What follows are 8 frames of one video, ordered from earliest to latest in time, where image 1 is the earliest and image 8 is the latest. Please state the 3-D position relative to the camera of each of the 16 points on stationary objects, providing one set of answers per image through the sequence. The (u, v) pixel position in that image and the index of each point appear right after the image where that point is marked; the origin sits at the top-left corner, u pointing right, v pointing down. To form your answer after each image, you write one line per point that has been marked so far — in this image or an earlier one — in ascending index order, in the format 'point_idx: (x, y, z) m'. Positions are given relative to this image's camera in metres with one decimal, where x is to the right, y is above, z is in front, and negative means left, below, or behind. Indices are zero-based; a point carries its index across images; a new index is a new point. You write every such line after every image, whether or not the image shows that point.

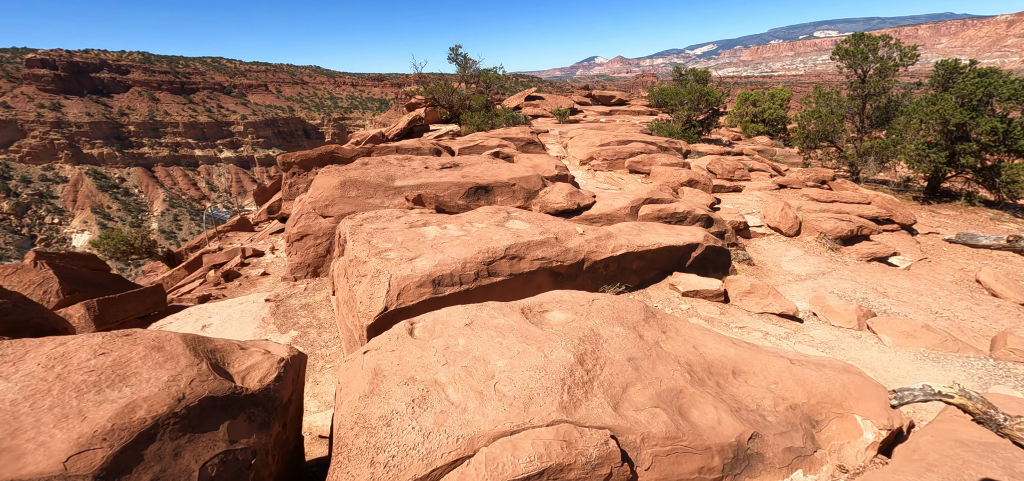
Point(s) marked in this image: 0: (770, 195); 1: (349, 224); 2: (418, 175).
0: (+8.8, +1.5, +16.2) m
1: (-3.2, +0.3, +9.5) m
2: (-2.4, +1.7, +12.3) m
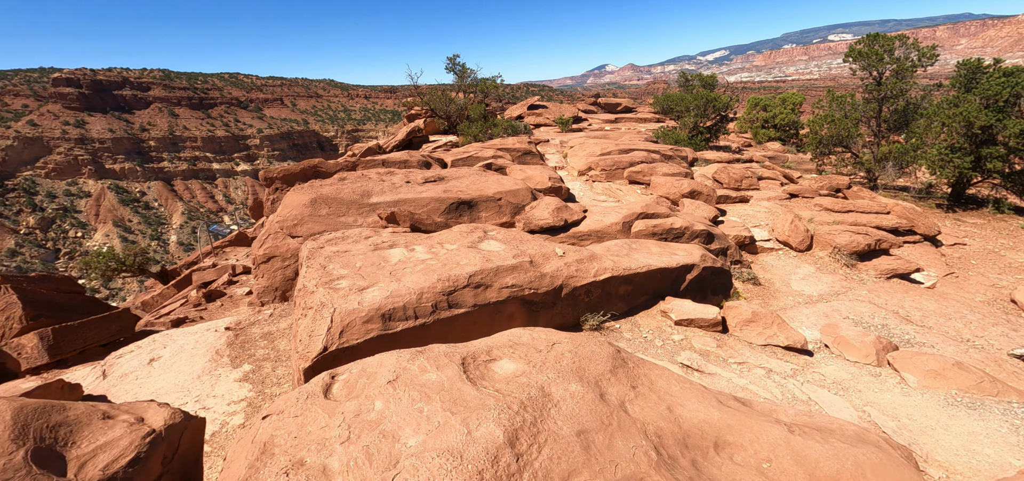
0: (+8.5, +1.1, +15.1) m
1: (-3.7, -0.1, +8.7) m
2: (-2.8, +1.2, +11.5) m
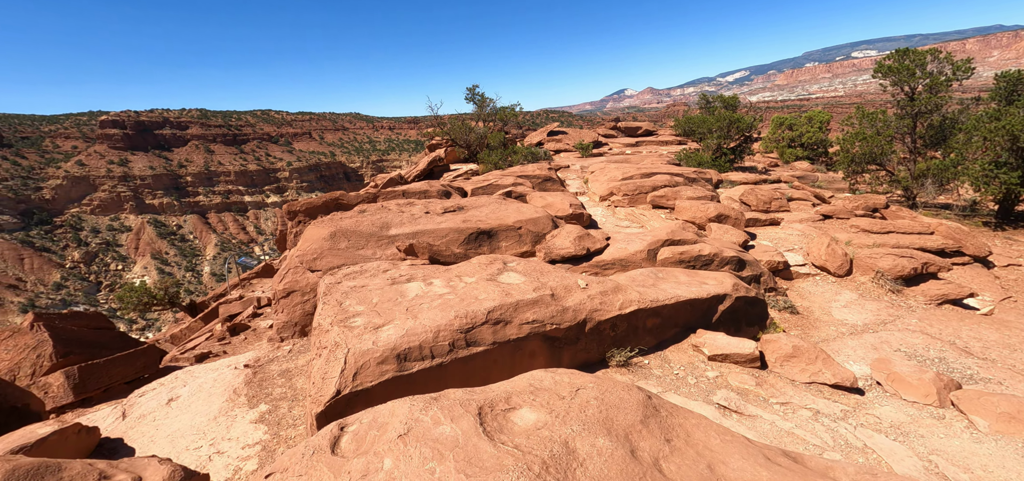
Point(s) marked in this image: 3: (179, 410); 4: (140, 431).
0: (+9.2, +0.4, +14.5) m
1: (-3.3, -0.7, +8.6) m
2: (-2.3, +0.5, +11.4) m
3: (-5.6, -2.8, +7.9) m
4: (-5.9, -3.0, +7.6) m
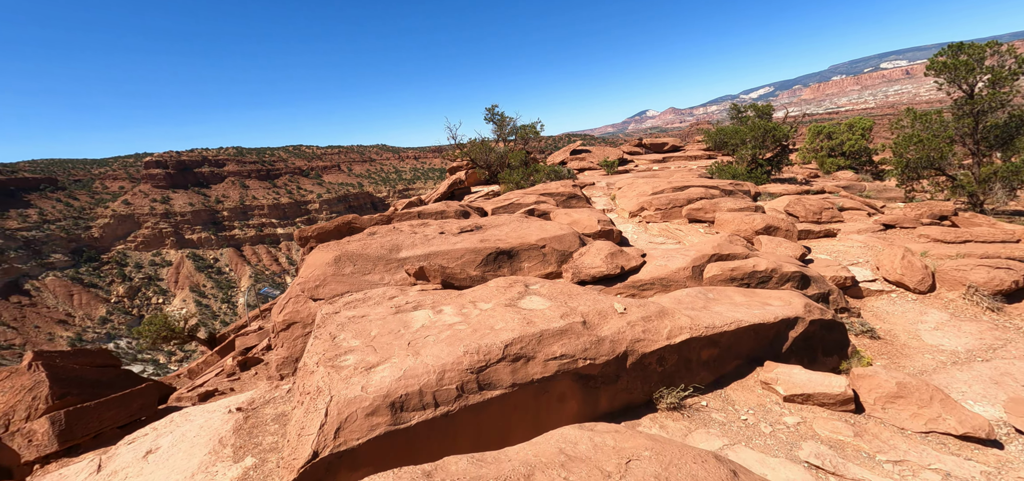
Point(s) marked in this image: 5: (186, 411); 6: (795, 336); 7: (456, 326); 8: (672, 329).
0: (+9.8, +0.1, +12.8) m
1: (-2.9, -1.1, +7.5) m
2: (-1.8, 0.0, +10.4) m
3: (-5.2, -3.3, +6.9) m
4: (-5.6, -3.4, +6.6) m
5: (-6.7, -3.5, +9.7) m
6: (+3.8, -1.3, +6.4) m
7: (-0.7, -1.1, +6.1) m
8: (+2.0, -1.1, +5.9) m
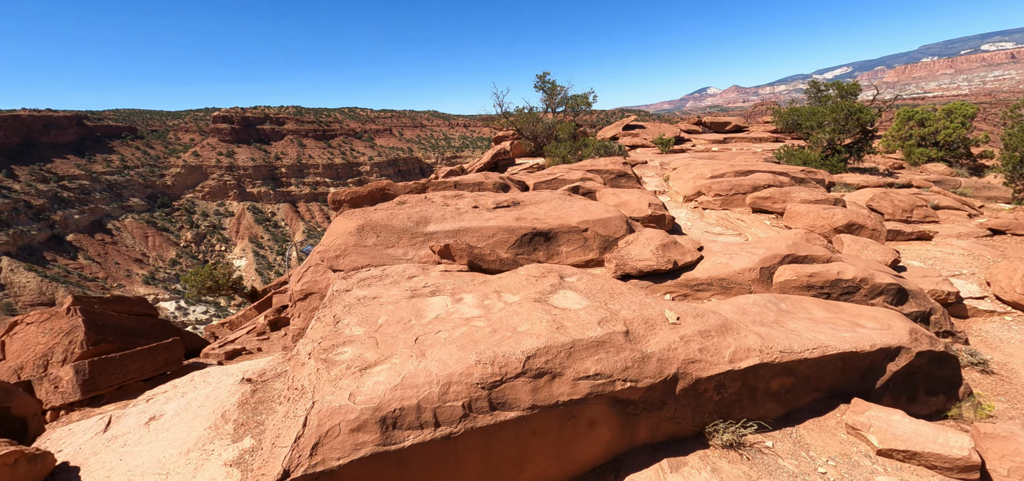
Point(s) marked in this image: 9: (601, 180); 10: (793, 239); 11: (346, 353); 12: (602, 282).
0: (+10.7, -0.1, +10.9) m
1: (-2.5, -0.7, +6.8) m
2: (-1.0, +0.5, +9.5) m
3: (-4.9, -2.7, +6.6) m
4: (-5.3, -2.9, +6.2) m
5: (-6.2, -2.6, +9.5) m
6: (+4.1, -1.4, +5.1) m
7: (-0.4, -0.9, +5.2) m
8: (+2.3, -1.1, +4.7) m
9: (+2.9, +2.0, +15.4) m
10: (+4.8, 0.0, +8.1) m
11: (-1.6, -1.1, +4.6) m
12: (+1.2, -0.5, +6.1) m
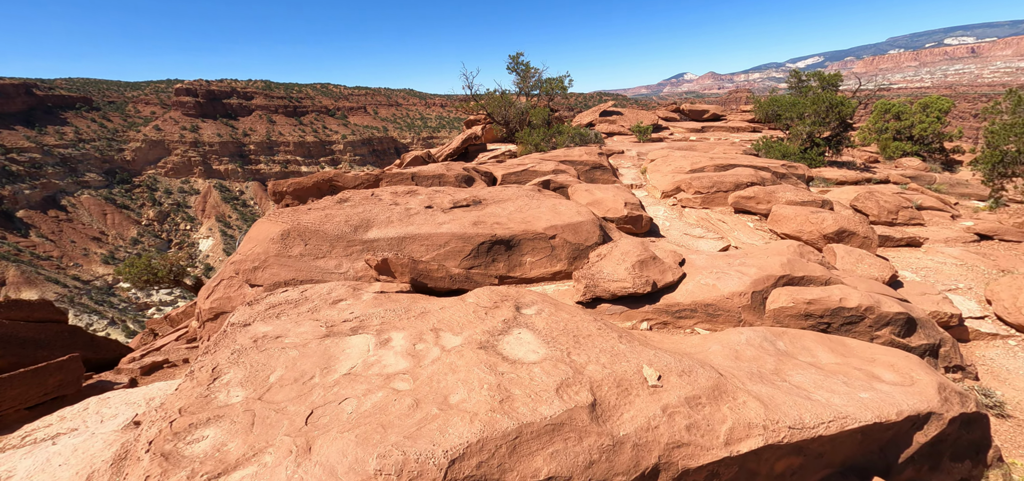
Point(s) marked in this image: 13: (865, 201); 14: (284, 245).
0: (+9.9, -0.3, +10.2) m
1: (-3.1, -0.9, +5.5) m
2: (-1.8, +0.4, +8.2) m
3: (-5.6, -2.9, +5.1) m
4: (-6.0, -3.0, +4.8) m
5: (-7.0, -2.7, +8.0) m
6: (+3.5, -1.7, +4.1) m
7: (-1.0, -1.2, +3.9) m
8: (+1.7, -1.4, +3.7) m
9: (+1.9, +2.0, +14.2) m
10: (+4.1, -0.2, +7.1) m
11: (-2.1, -1.4, +3.3) m
12: (+0.6, -0.8, +4.9) m
13: (+9.5, +1.0, +12.6) m
14: (-3.5, -0.1, +7.3) m
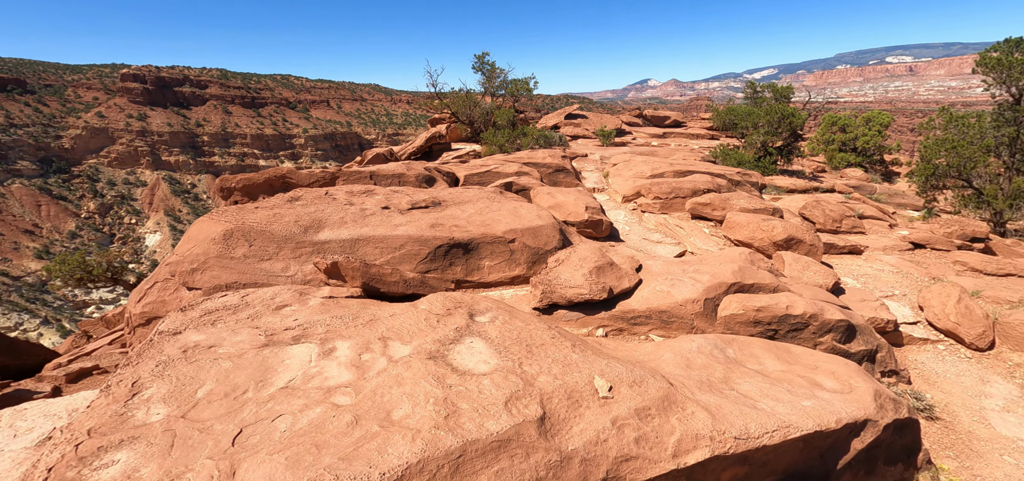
0: (+9.0, -0.5, +10.8) m
1: (-3.6, -0.9, +5.1) m
2: (-2.5, +0.3, +7.9) m
3: (-6.1, -2.8, +4.6) m
4: (-6.4, -3.0, +4.2) m
5: (-7.7, -2.7, +7.3) m
6: (+3.1, -1.8, +4.2) m
7: (-1.4, -1.2, +3.7) m
8: (+1.3, -1.5, +3.6) m
9: (+0.7, +2.0, +14.2) m
10: (+3.5, -0.3, +7.3) m
11: (-2.5, -1.4, +3.0) m
12: (+0.1, -0.9, +4.8) m
13: (+8.4, +0.8, +13.2) m
14: (-4.1, -0.1, +6.9) m
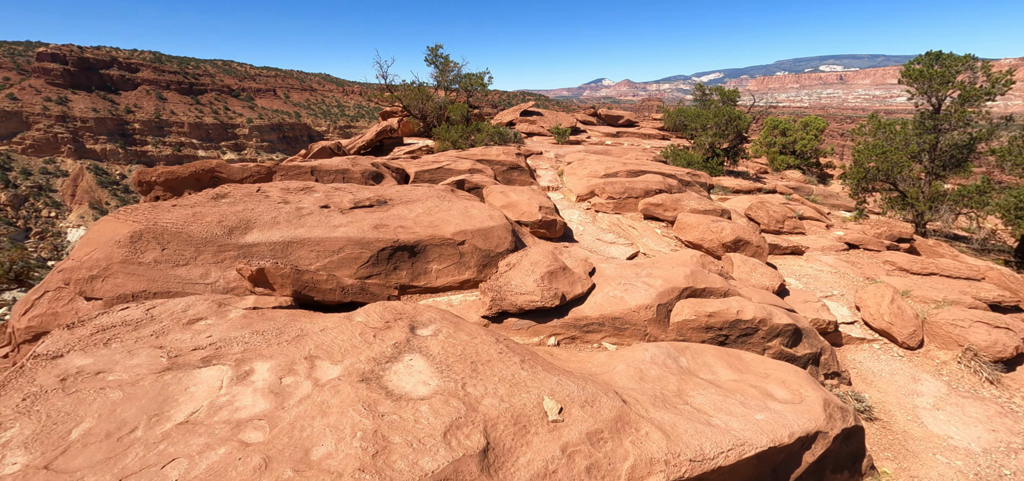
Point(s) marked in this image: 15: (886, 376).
0: (+7.9, -0.6, +11.2) m
1: (-4.2, -0.9, +4.4) m
2: (-3.3, +0.3, +7.2) m
3: (-6.6, -2.9, +3.6) m
4: (-6.9, -3.1, +3.2) m
5: (-8.4, -2.7, +6.2) m
6: (+2.6, -1.9, +4.1) m
7: (-1.8, -1.3, +3.2) m
8: (+0.9, -1.6, +3.4) m
9: (-0.7, +2.0, +13.8) m
10: (+2.7, -0.4, +7.2) m
11: (-2.8, -1.5, +2.4) m
12: (-0.4, -0.9, +4.5) m
13: (+7.1, +0.8, +13.5) m
14: (-4.8, -0.1, +6.1) m
15: (+5.7, -2.1, +7.2) m
